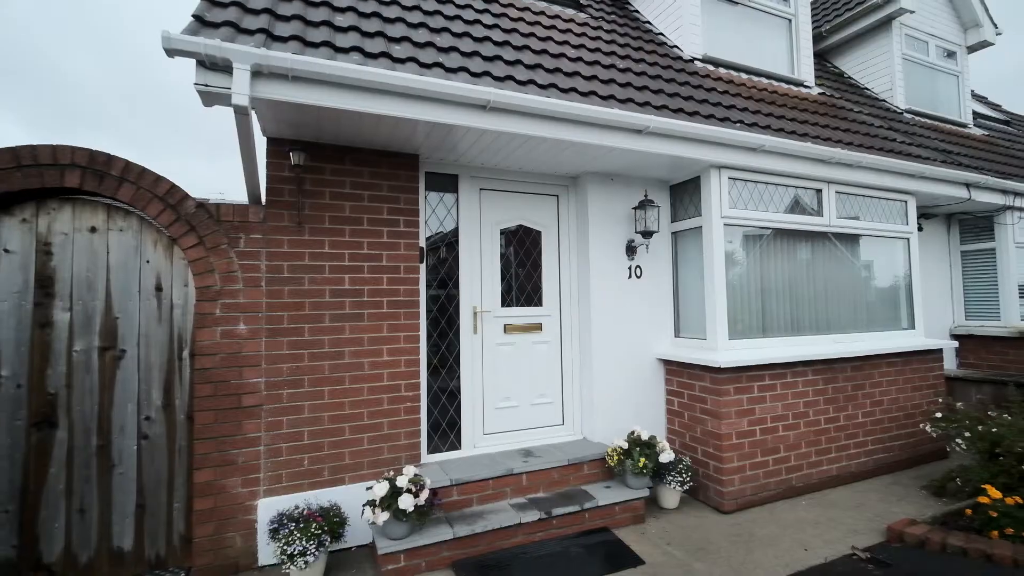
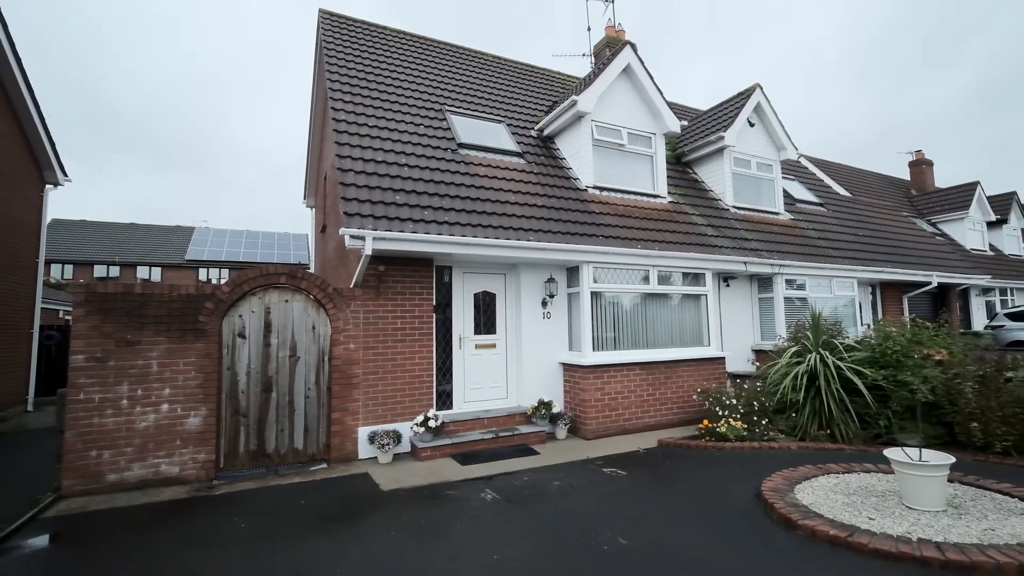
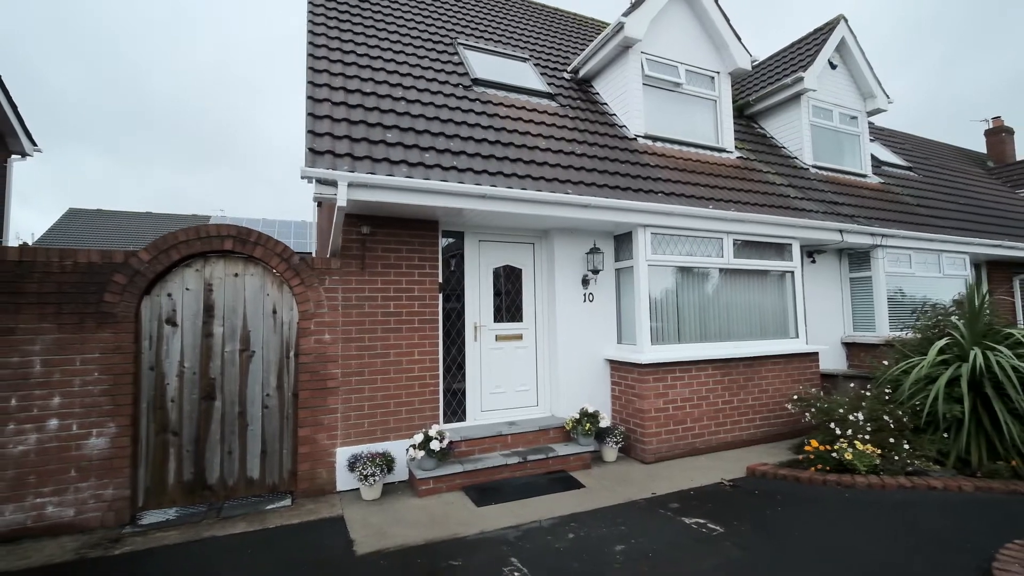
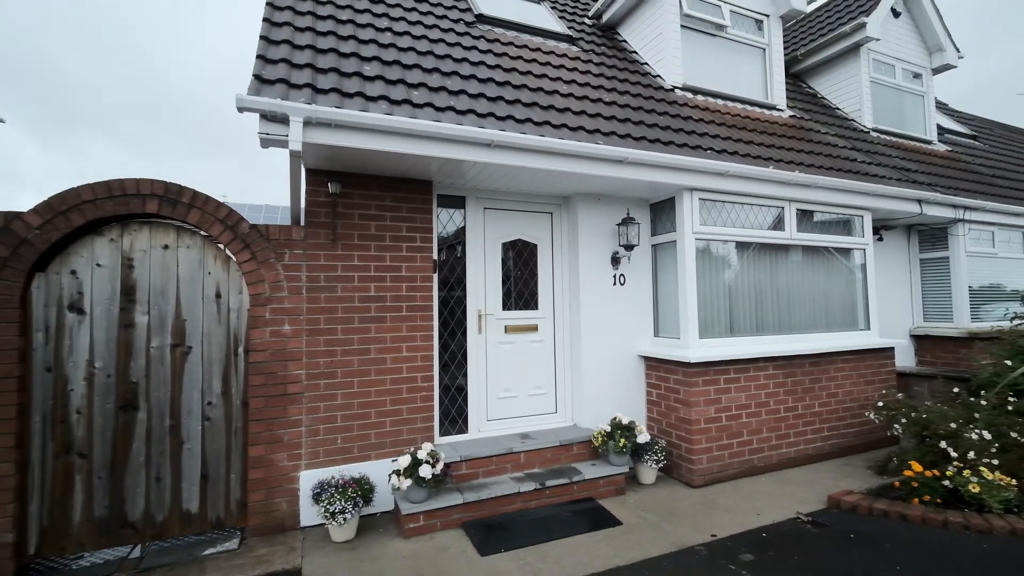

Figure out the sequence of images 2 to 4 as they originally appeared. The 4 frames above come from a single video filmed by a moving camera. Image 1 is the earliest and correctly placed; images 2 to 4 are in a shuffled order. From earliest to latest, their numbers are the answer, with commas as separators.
4, 3, 2
